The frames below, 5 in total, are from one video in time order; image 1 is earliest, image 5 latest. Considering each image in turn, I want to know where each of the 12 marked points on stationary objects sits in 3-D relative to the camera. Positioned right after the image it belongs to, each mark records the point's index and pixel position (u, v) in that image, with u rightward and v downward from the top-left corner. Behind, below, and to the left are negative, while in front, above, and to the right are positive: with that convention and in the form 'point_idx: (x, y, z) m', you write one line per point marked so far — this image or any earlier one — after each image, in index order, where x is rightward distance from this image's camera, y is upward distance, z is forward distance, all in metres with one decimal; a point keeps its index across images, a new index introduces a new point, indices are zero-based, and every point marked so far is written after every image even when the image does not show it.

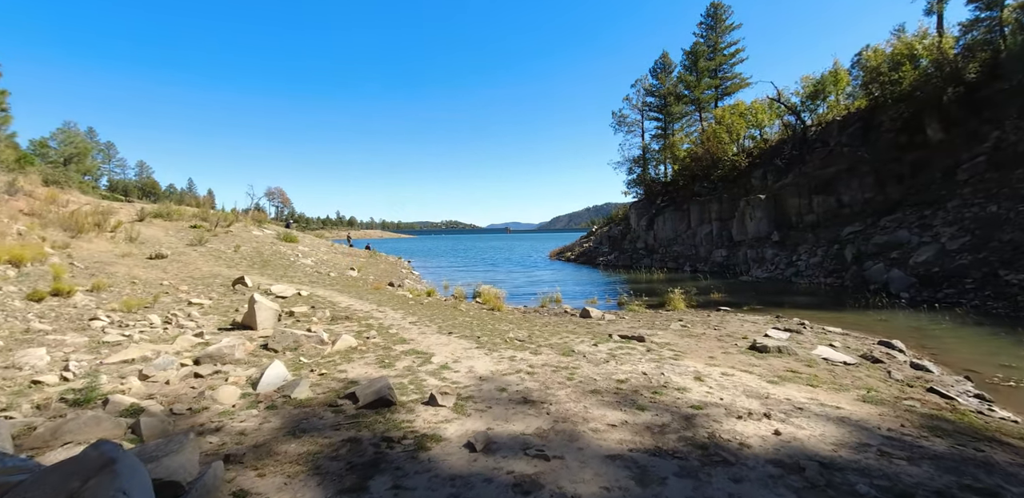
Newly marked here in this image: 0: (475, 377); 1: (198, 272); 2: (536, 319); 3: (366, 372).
0: (-0.5, -1.6, +5.6) m
1: (-10.5, -0.8, +15.0) m
2: (+0.6, -1.9, +12.0) m
3: (-1.8, -1.5, +5.6) m
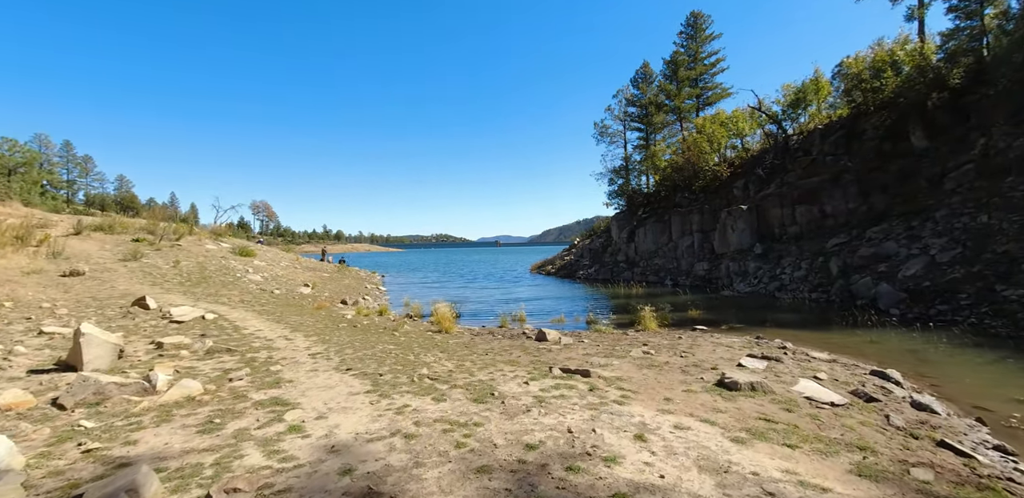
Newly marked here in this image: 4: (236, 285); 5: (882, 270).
0: (-1.7, -1.7, +4.0) m
1: (-11.9, -1.2, +13.2) m
2: (-0.8, -2.2, +10.4) m
3: (-3.0, -1.7, +3.9) m
4: (-11.2, -1.5, +18.3) m
5: (+14.8, -0.8, +18.0) m
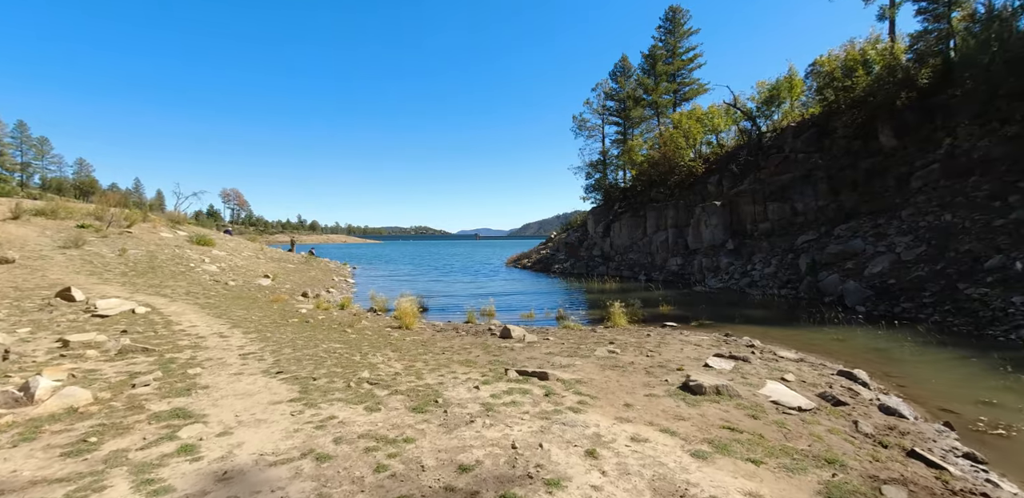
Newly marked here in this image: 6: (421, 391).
0: (-2.2, -1.6, +3.4) m
1: (-12.9, -0.9, +12.0) m
2: (-1.6, -2.0, +9.8) m
3: (-3.6, -1.6, +3.2) m
4: (-12.4, -1.0, +17.2) m
5: (+13.6, -0.7, +18.2) m
6: (-1.1, -1.8, +5.6) m
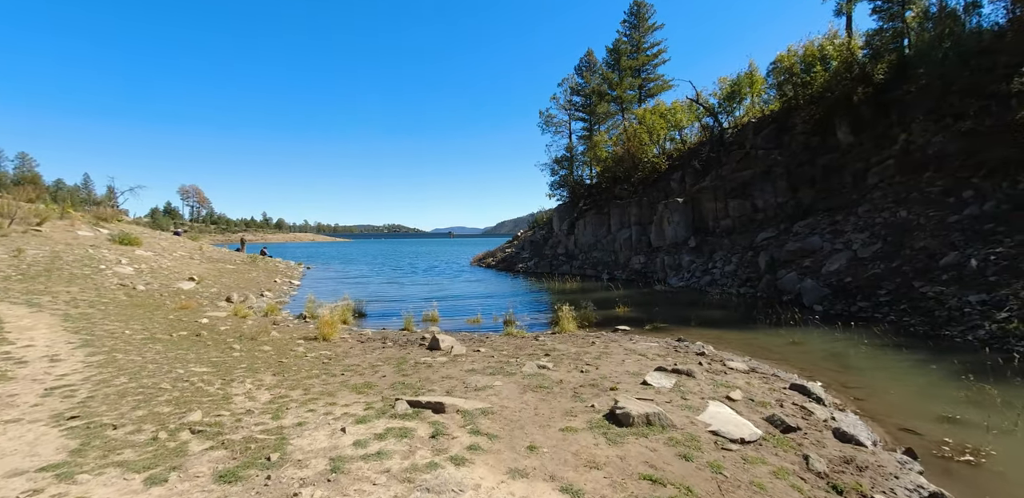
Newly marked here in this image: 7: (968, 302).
0: (-3.3, -1.7, +2.0) m
1: (-14.5, -0.9, +10.1) m
2: (-3.1, -2.1, +8.5) m
3: (-4.7, -1.6, +1.8) m
4: (-14.3, -1.1, +15.2) m
5: (+11.6, -0.6, +17.7) m
6: (-2.4, -1.8, +4.3) m
7: (+11.8, -1.4, +11.7) m
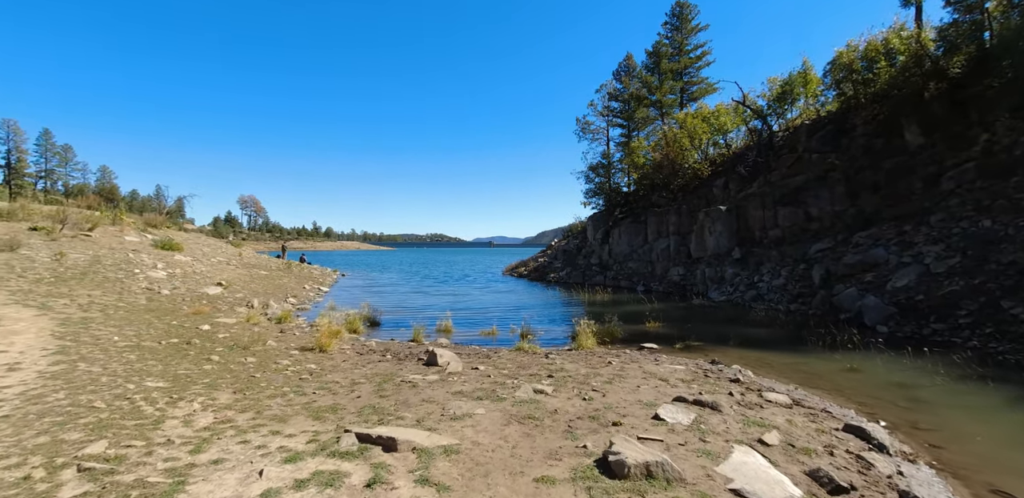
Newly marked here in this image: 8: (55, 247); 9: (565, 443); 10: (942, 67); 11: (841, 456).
0: (-4.0, -1.7, +1.4) m
1: (-14.3, -1.0, +10.4) m
2: (-3.1, -2.2, +7.8) m
3: (-5.3, -1.6, +1.3) m
4: (-13.7, -1.2, +15.5) m
5: (+12.4, -1.1, +15.6) m
6: (-2.8, -1.8, +3.6) m
7: (+12.0, -1.7, +9.6) m
8: (-19.0, 0.0, +18.9) m
9: (+0.6, -2.1, +5.0) m
10: (+18.4, +7.9, +19.3) m
11: (+3.8, -2.4, +5.3) m
